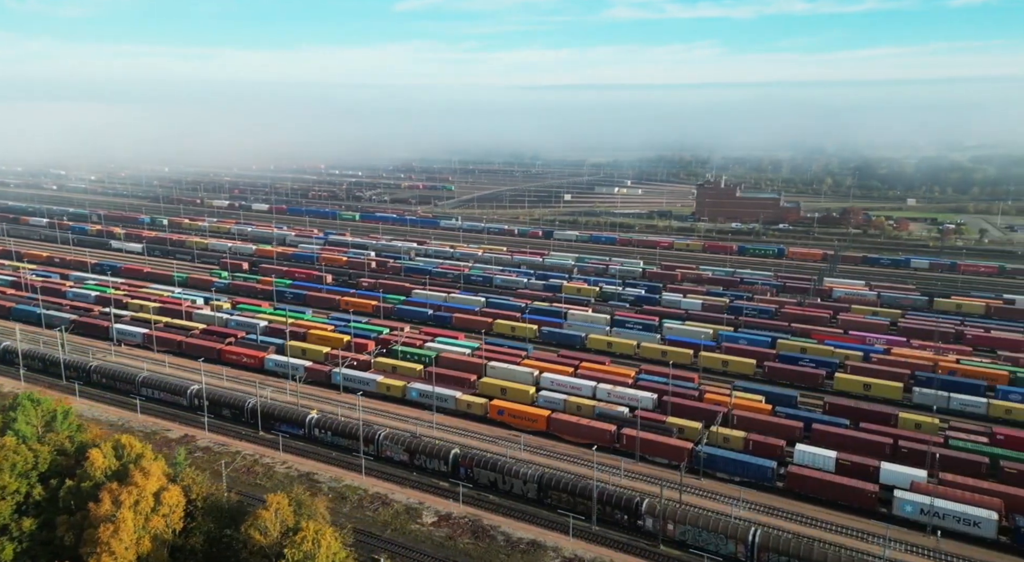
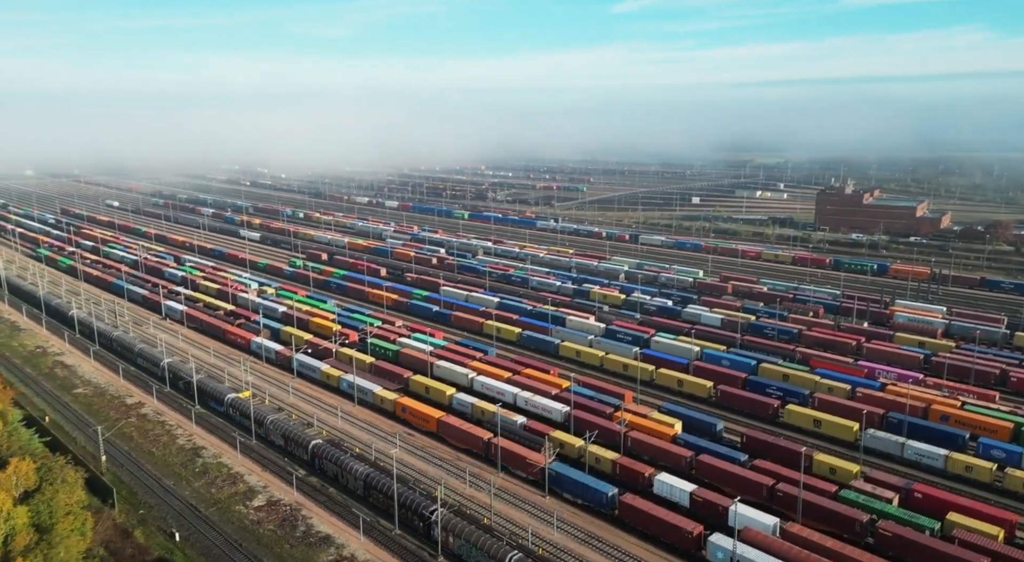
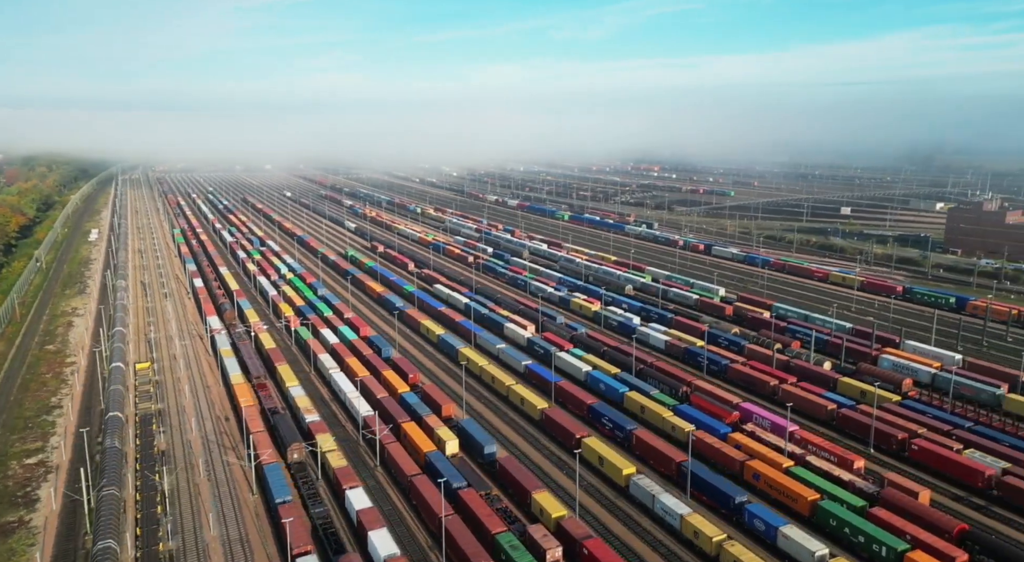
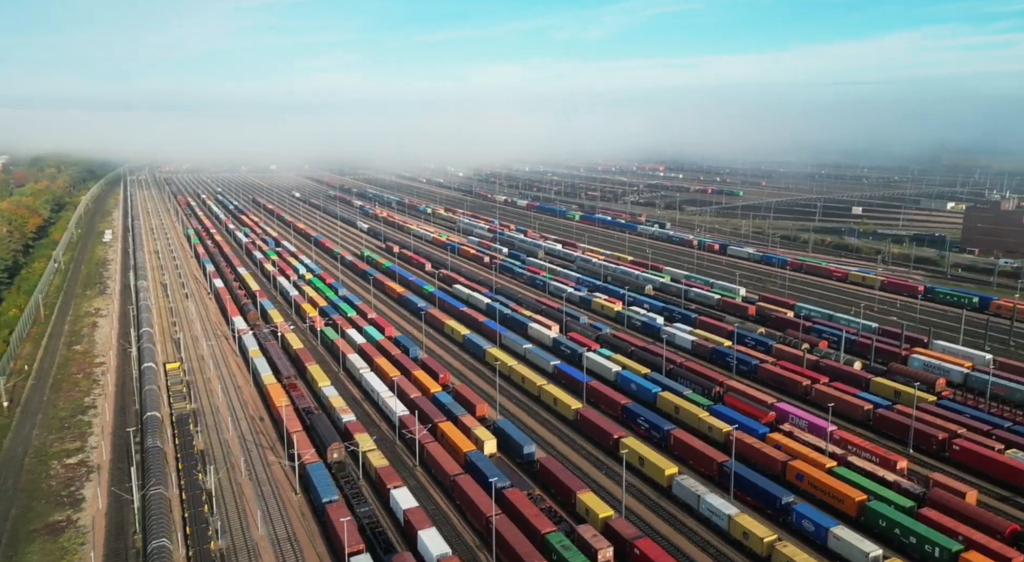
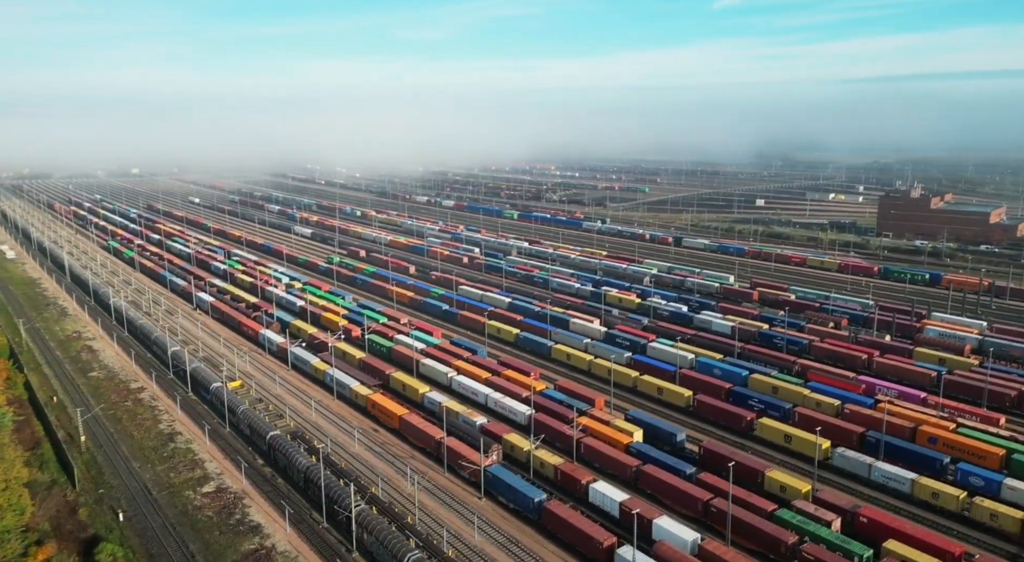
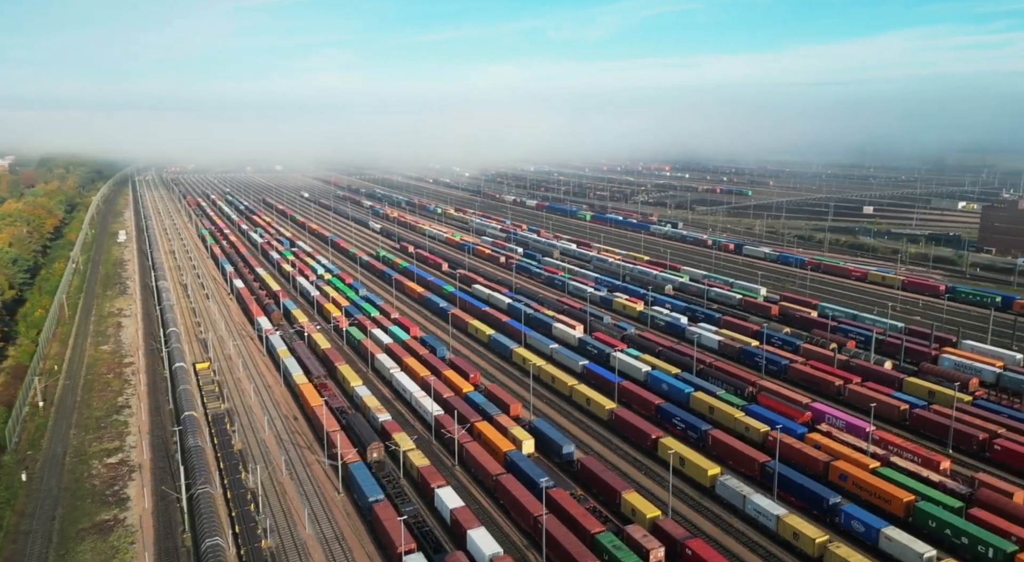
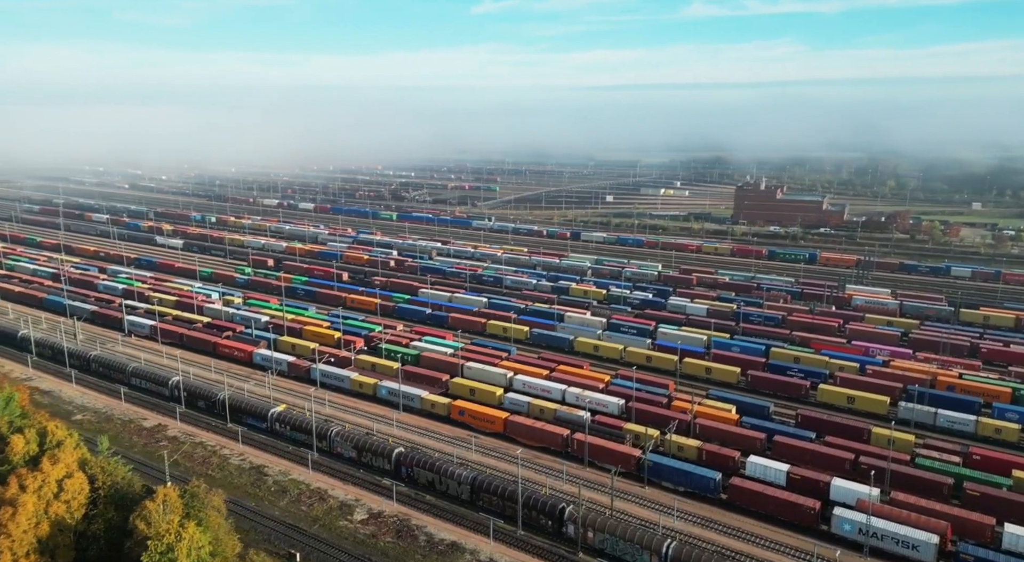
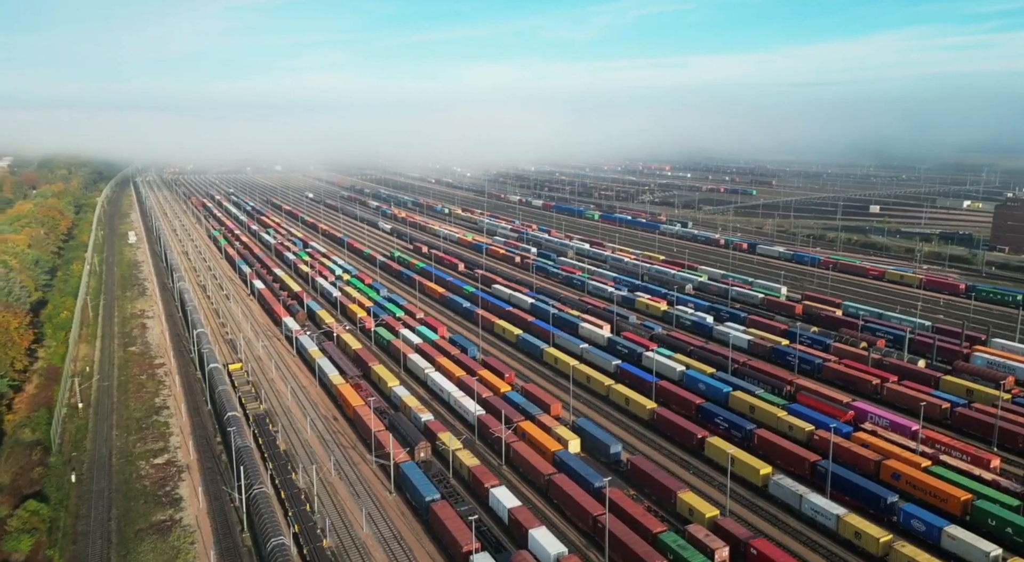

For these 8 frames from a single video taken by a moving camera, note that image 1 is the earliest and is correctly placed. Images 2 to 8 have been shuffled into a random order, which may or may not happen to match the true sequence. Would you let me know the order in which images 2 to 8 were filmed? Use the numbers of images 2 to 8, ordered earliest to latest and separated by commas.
7, 2, 5, 8, 6, 4, 3
